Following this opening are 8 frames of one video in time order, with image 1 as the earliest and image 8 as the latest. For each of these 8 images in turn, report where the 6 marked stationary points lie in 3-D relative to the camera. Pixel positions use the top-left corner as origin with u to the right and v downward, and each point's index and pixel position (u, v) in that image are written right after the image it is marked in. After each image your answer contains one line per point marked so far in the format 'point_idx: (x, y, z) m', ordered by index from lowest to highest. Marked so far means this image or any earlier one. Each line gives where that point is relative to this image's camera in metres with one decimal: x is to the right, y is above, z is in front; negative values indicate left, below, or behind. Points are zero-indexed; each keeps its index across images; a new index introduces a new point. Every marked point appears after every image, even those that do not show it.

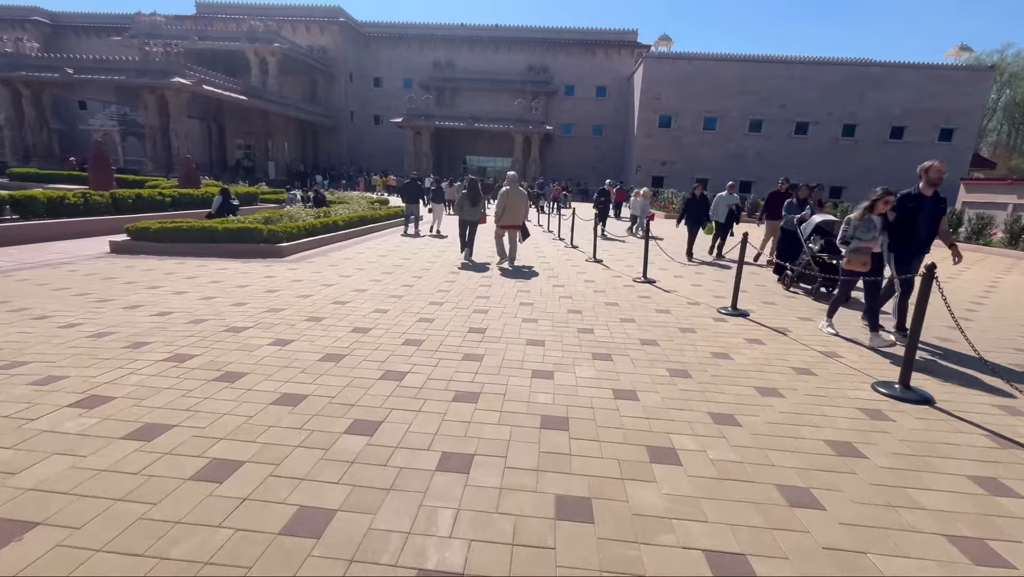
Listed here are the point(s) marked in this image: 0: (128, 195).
0: (-9.7, +2.4, +11.5) m
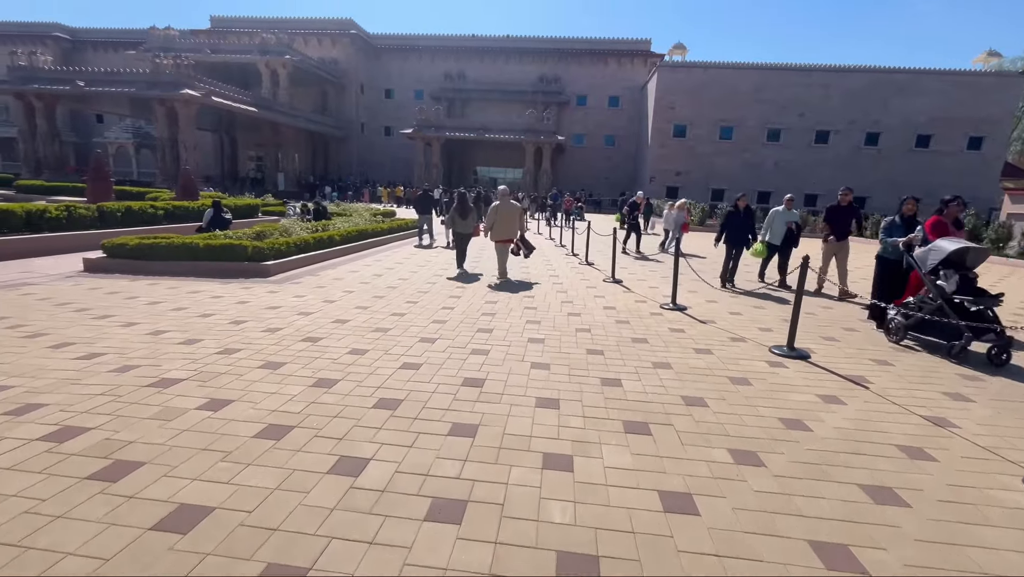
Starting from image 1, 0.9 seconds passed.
0: (-9.5, +1.9, +10.9) m
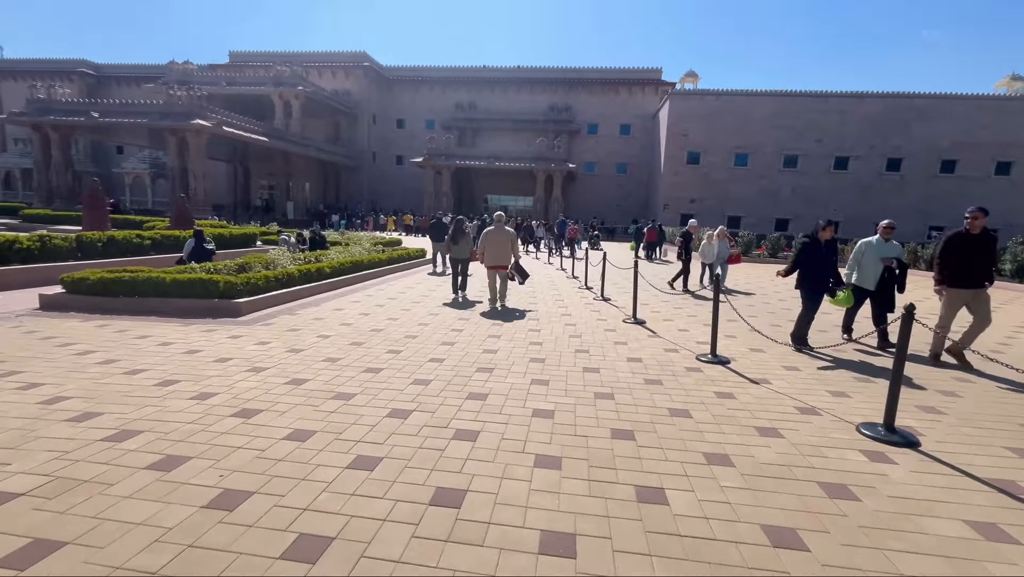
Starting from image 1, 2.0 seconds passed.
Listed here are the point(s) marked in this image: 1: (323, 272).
0: (-9.3, +1.2, +10.3) m
1: (-3.9, +0.4, +9.4) m
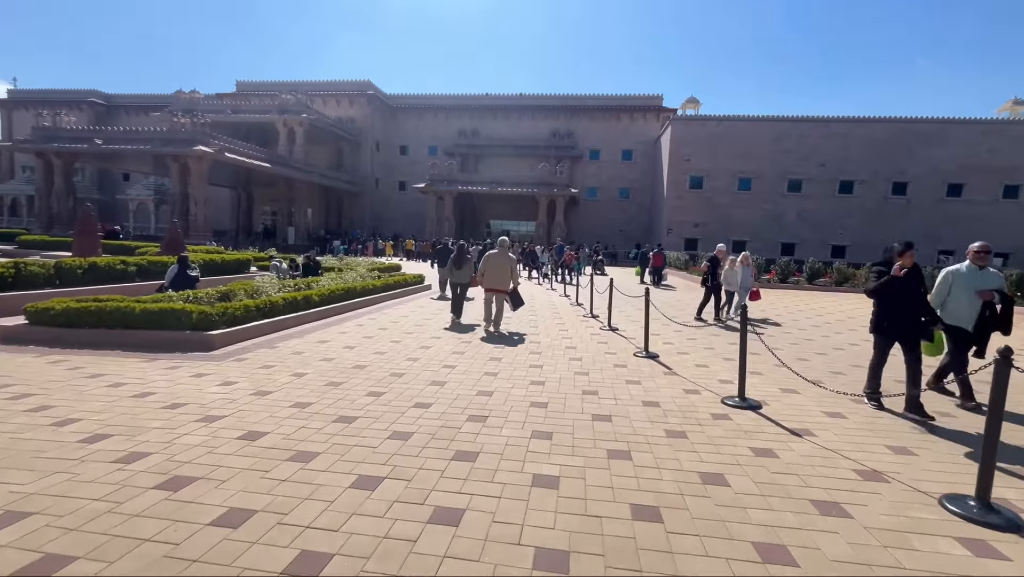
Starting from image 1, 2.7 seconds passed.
0: (-9.3, +0.6, +9.8) m
1: (-3.9, -0.2, +8.9) m
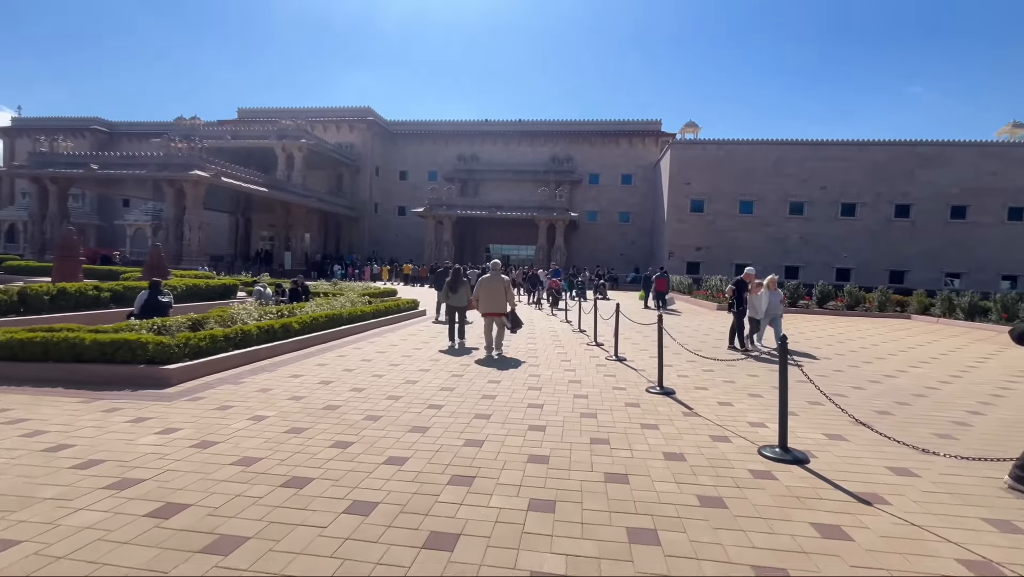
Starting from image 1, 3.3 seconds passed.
0: (-9.3, 0.0, +9.2) m
1: (-3.9, -0.7, +8.2) m
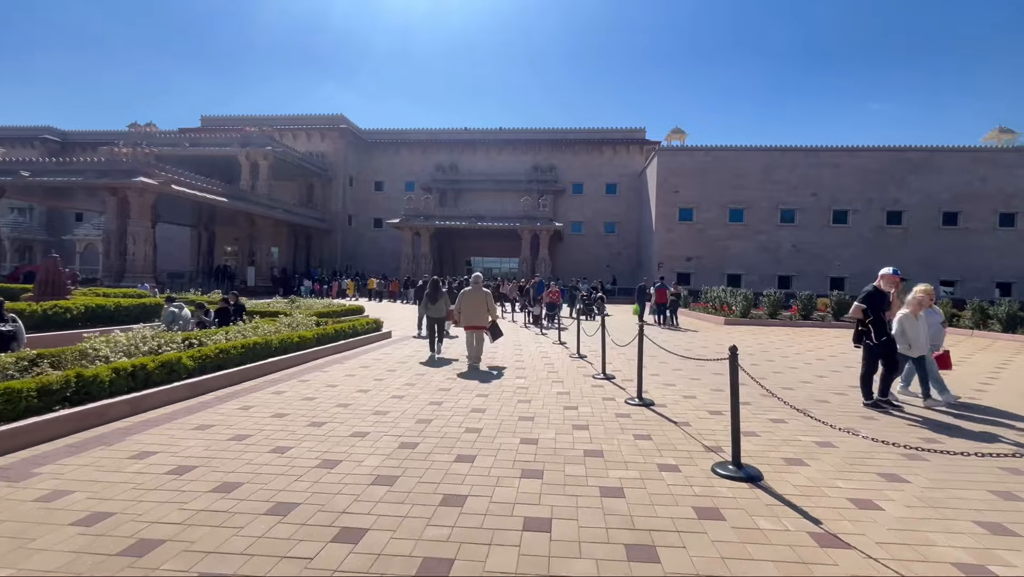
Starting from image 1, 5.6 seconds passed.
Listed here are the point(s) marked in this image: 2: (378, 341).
0: (-9.6, -0.4, +6.7) m
1: (-4.2, -1.0, +5.9) m
2: (-3.3, -1.3, +11.0) m
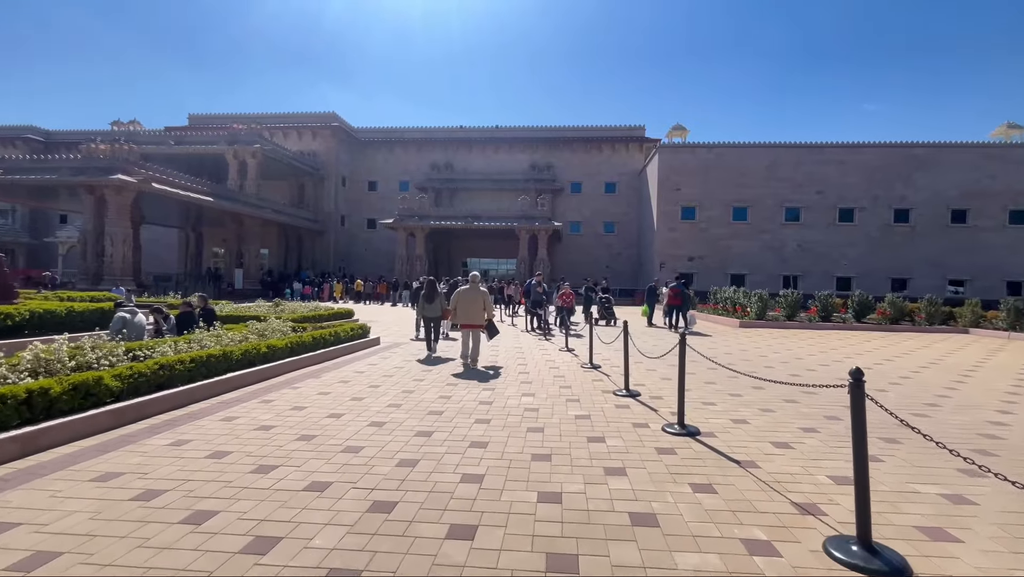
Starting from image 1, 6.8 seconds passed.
0: (-9.5, -0.4, +5.6) m
1: (-4.1, -1.0, +4.9) m
2: (-3.2, -1.3, +9.9) m
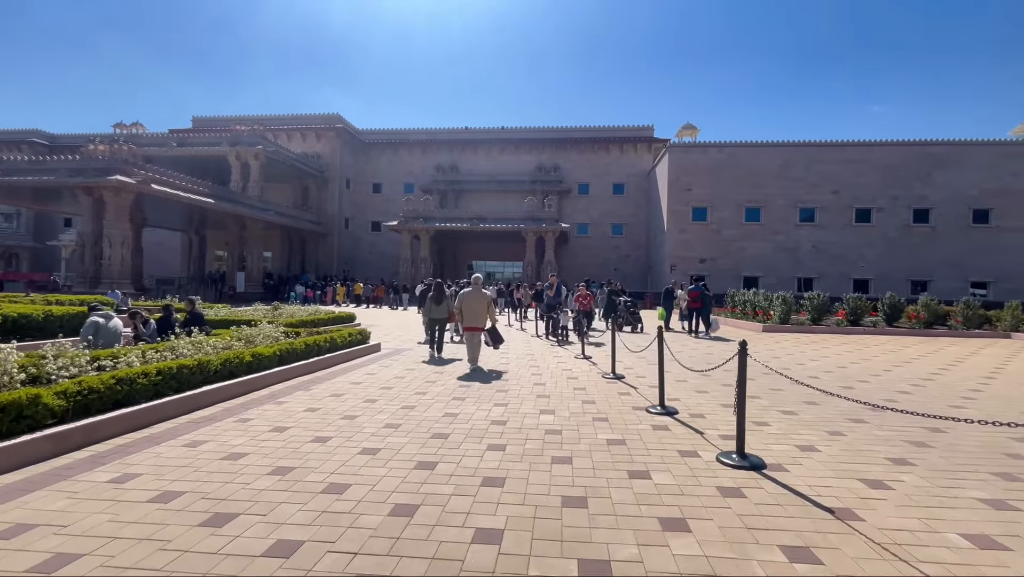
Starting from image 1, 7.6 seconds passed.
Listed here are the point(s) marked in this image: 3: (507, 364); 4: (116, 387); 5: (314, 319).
0: (-9.4, -0.5, +5.0) m
1: (-3.9, -1.0, +4.2) m
2: (-3.0, -1.3, +9.2) m
3: (-0.1, -1.4, +7.9) m
4: (-3.9, -1.0, +4.5) m
5: (-4.9, -0.8, +11.6) m
